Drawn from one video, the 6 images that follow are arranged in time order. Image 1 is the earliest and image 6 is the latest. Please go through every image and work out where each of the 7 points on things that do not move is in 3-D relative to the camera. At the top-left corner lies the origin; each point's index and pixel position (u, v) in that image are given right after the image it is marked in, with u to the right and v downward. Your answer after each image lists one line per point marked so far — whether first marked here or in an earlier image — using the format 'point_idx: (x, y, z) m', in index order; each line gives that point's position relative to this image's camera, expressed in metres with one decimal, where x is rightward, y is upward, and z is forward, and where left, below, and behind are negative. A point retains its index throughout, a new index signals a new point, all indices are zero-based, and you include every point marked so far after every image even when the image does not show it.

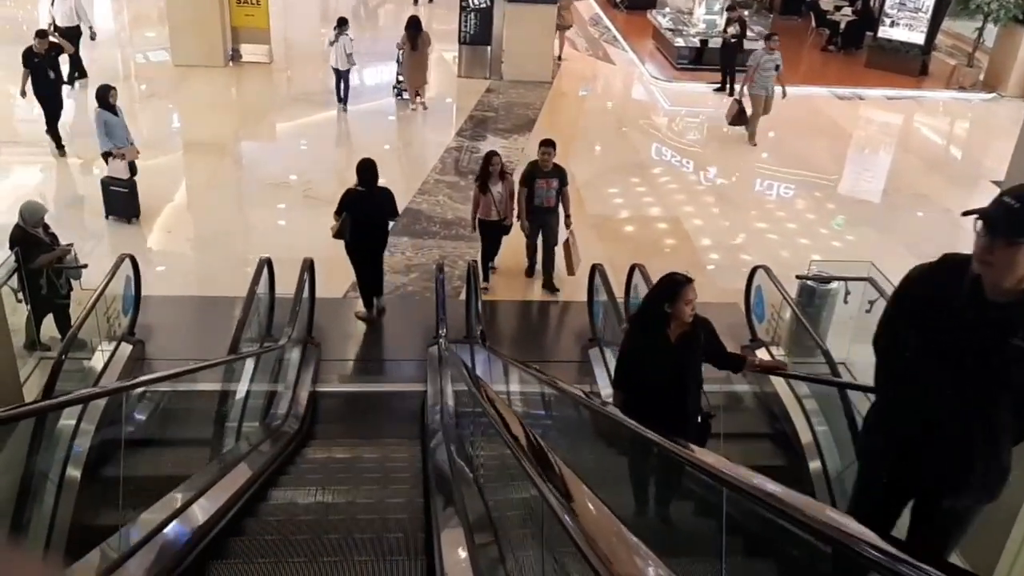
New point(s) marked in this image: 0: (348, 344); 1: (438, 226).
0: (-1.2, -0.4, +6.3) m
1: (-0.7, +0.6, +8.5) m
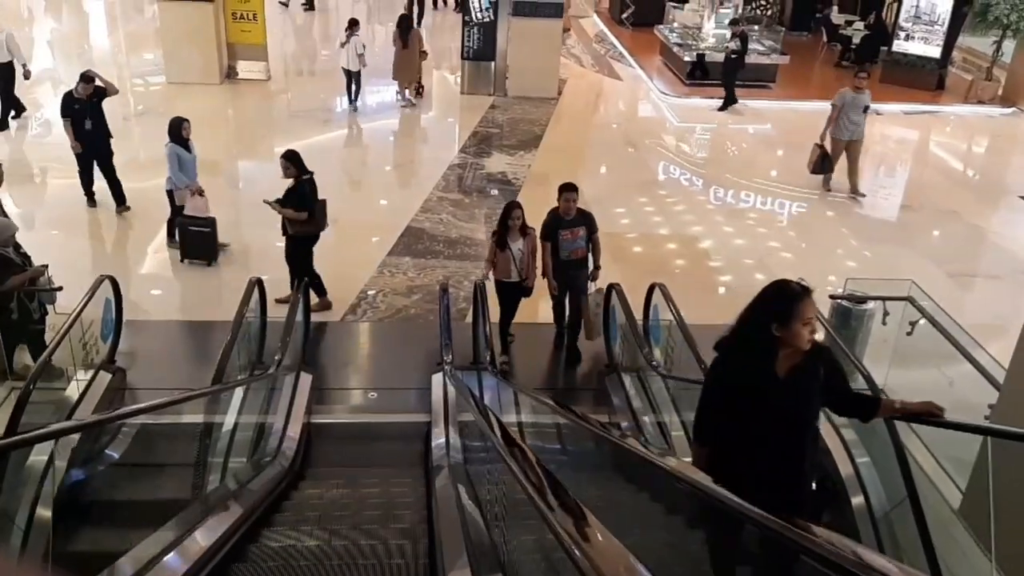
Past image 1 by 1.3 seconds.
0: (-1.1, -0.6, +5.9) m
1: (-0.6, +0.4, +8.2) m
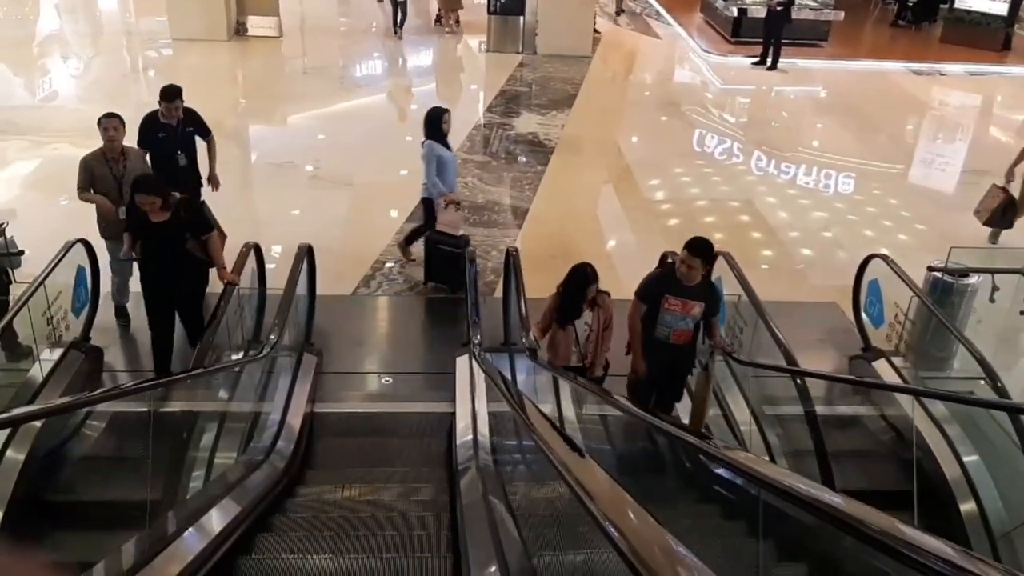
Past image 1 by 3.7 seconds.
0: (-0.9, -0.4, +5.2) m
1: (-0.4, +0.7, +7.5) m
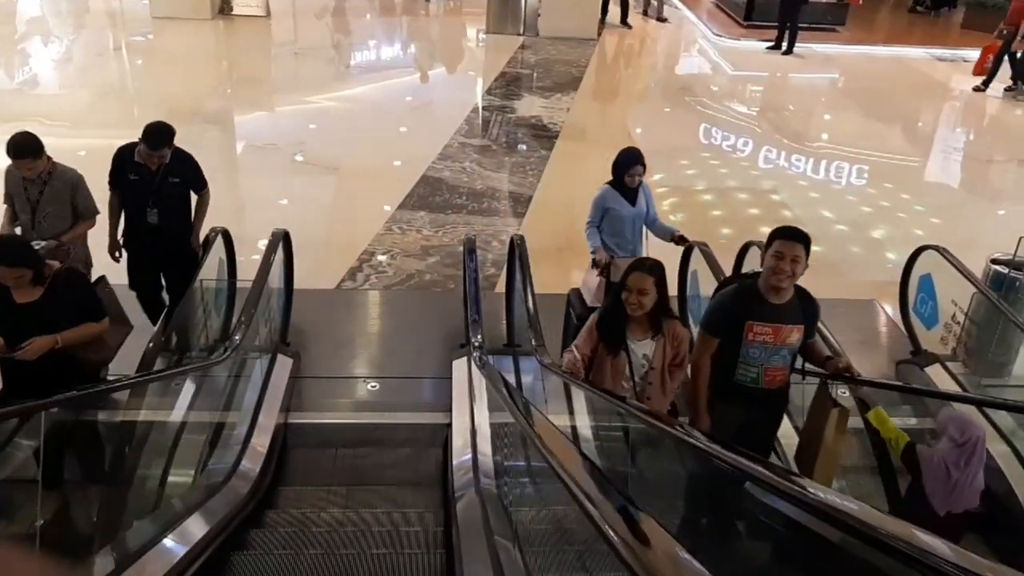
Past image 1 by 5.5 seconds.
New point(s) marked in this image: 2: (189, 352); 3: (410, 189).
0: (-0.9, -0.3, +4.7) m
1: (-0.4, +0.7, +7.0) m
2: (-1.4, -0.3, +3.7) m
3: (-0.8, +0.8, +7.1) m
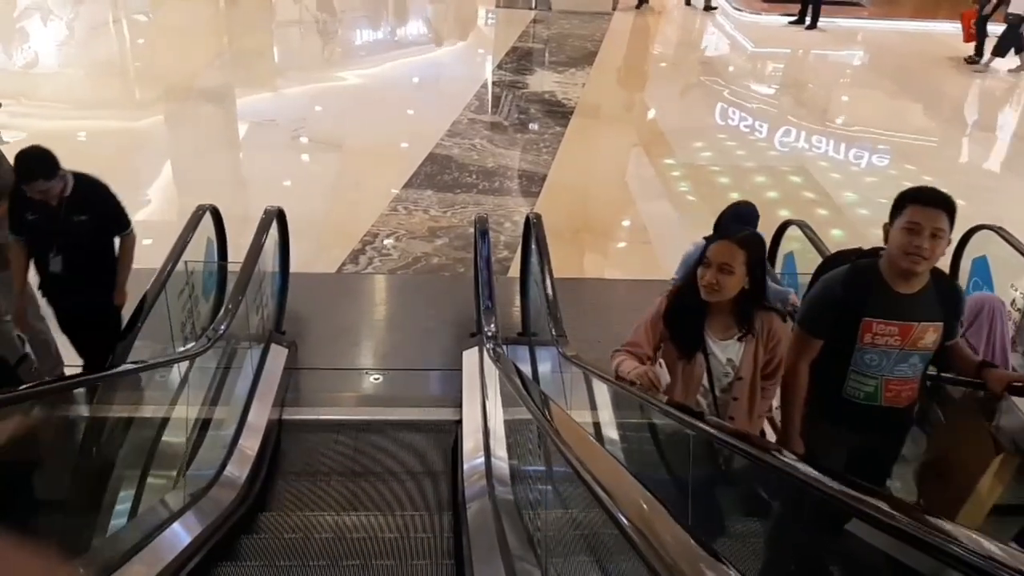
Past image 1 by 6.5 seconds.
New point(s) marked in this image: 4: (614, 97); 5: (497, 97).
0: (-0.8, -0.3, +4.4) m
1: (-0.3, +0.8, +6.6) m
2: (-1.3, -0.2, +3.5) m
3: (-0.7, +0.9, +6.8) m
4: (+1.0, +1.9, +8.7) m
5: (-0.2, +1.8, +8.4) m
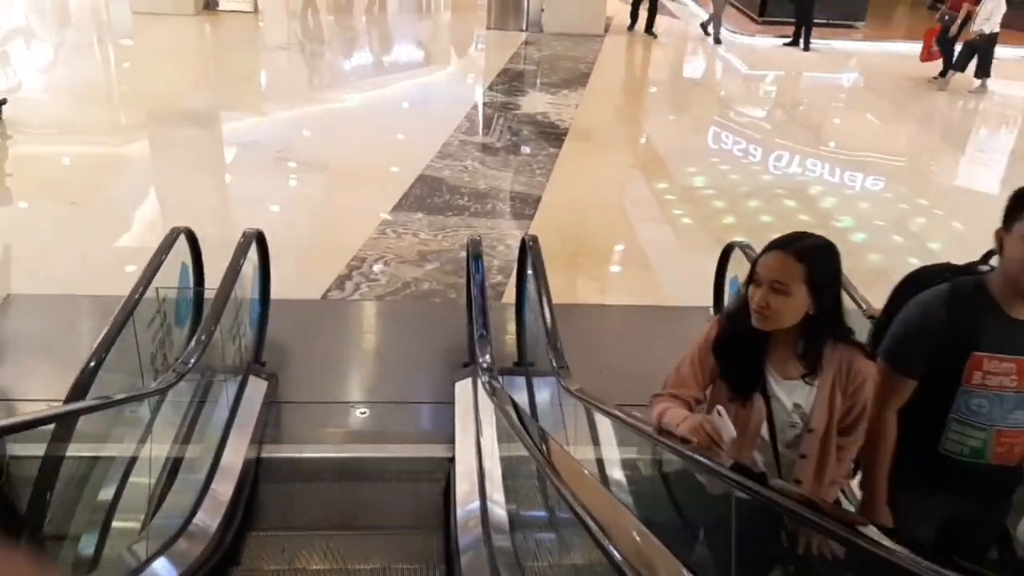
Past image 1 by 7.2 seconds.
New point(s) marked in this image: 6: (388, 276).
0: (-0.9, -0.4, +4.2) m
1: (-0.3, +0.6, +6.5) m
2: (-1.3, -0.3, +3.2) m
3: (-0.8, +0.7, +6.6) m
4: (+0.9, +1.6, +8.5) m
5: (-0.2, +1.5, +8.3) m
6: (-0.7, +0.1, +5.2) m
